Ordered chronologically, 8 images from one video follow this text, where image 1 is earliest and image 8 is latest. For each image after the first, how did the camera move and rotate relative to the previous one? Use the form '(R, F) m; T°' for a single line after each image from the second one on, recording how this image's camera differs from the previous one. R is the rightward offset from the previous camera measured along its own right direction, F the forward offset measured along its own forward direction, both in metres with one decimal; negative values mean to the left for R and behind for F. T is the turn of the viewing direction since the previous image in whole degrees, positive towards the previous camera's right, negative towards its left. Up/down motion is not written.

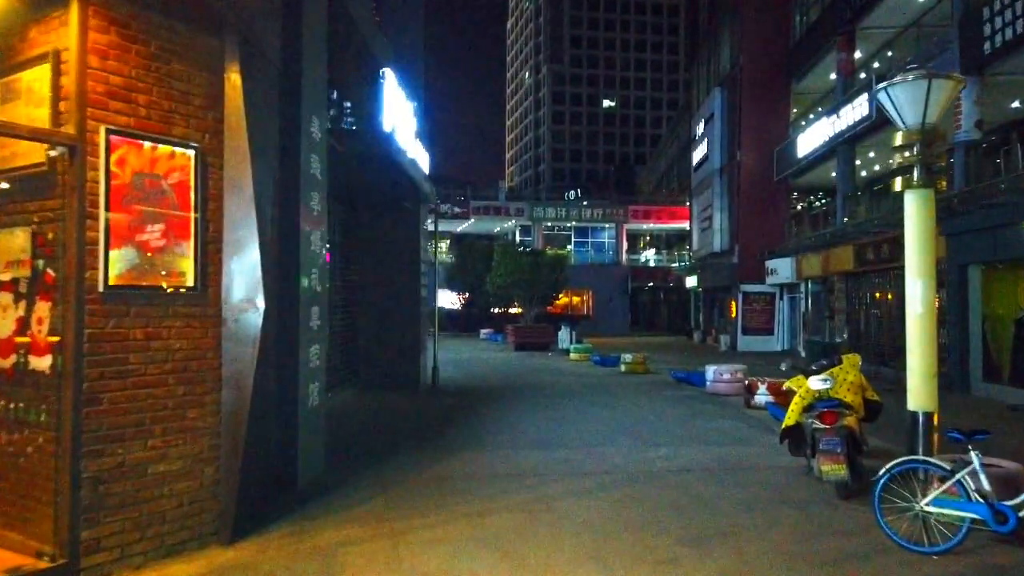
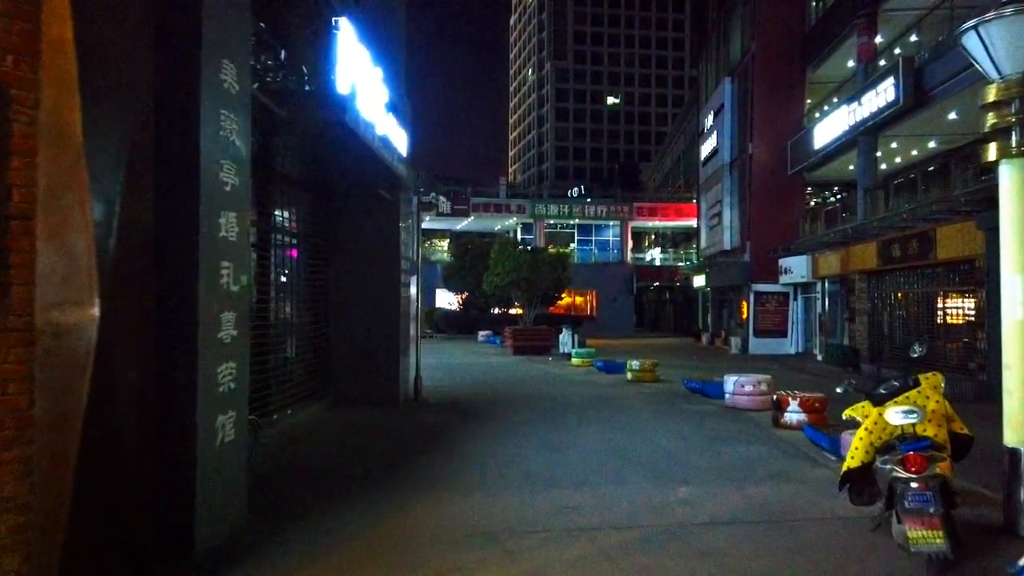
(+0.2, +2.1) m; 0°
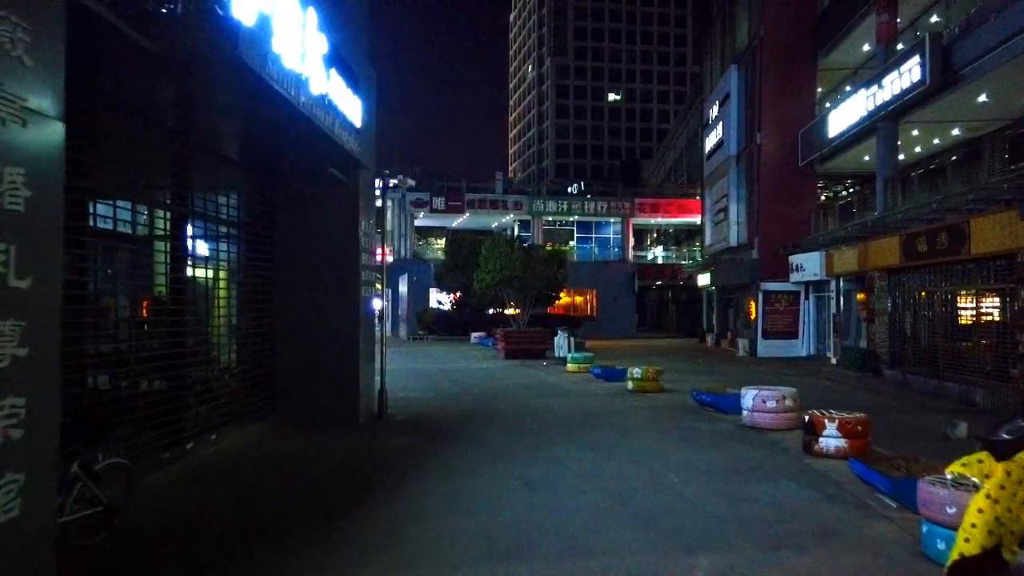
(+0.4, +2.3) m; 0°
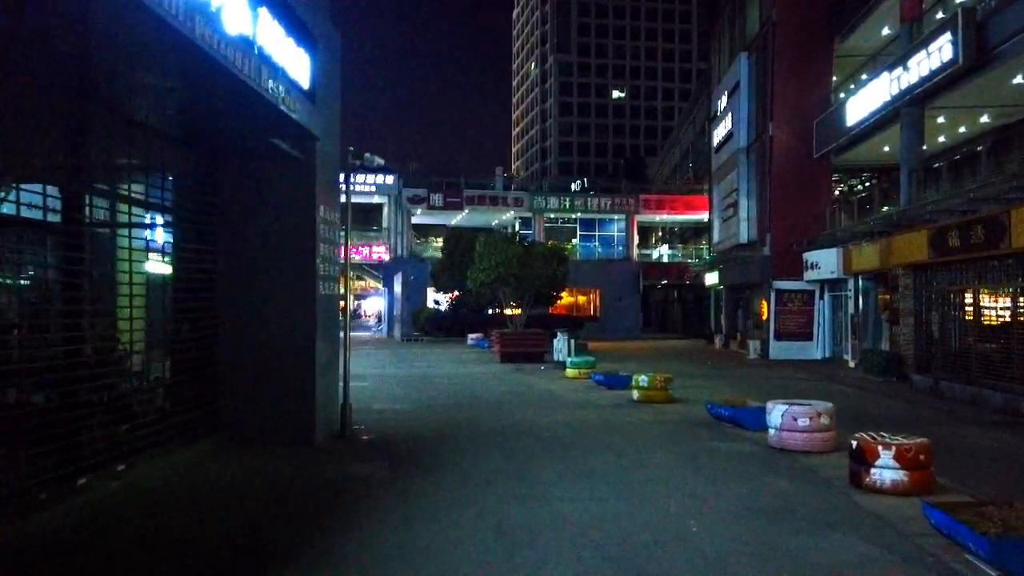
(+0.3, +2.0) m; 0°
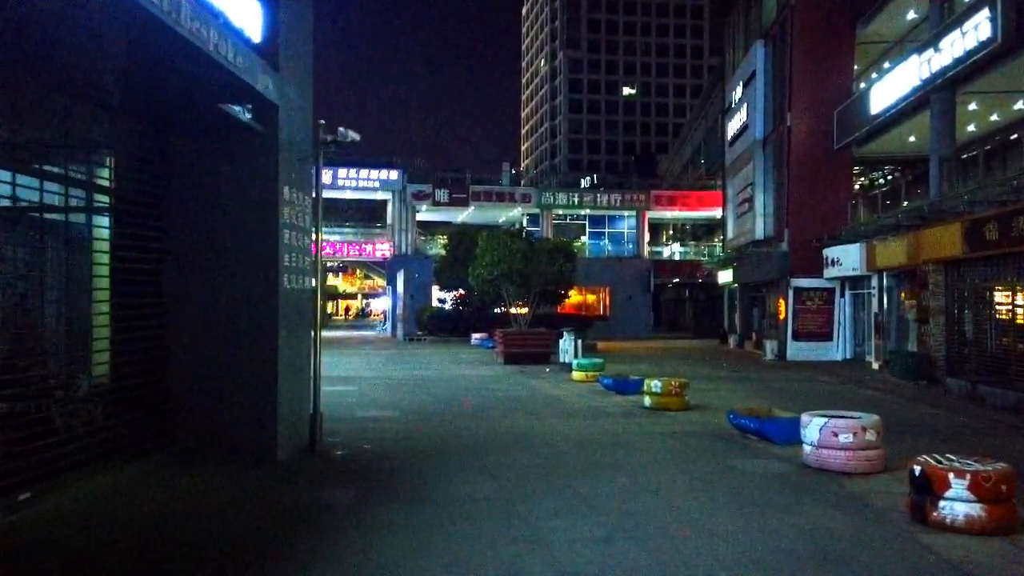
(+0.2, +1.5) m; -1°
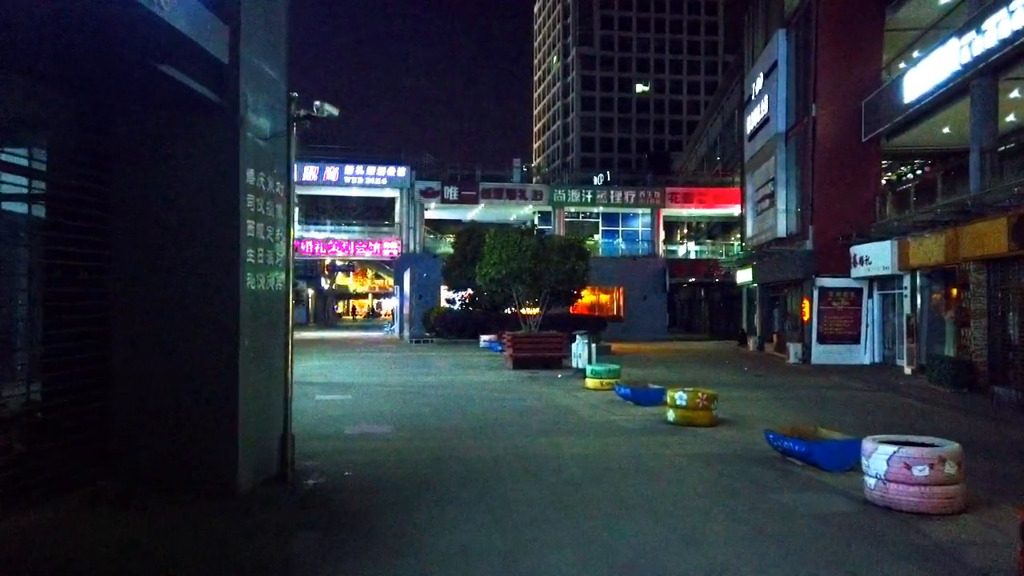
(+0.1, +1.5) m; -1°
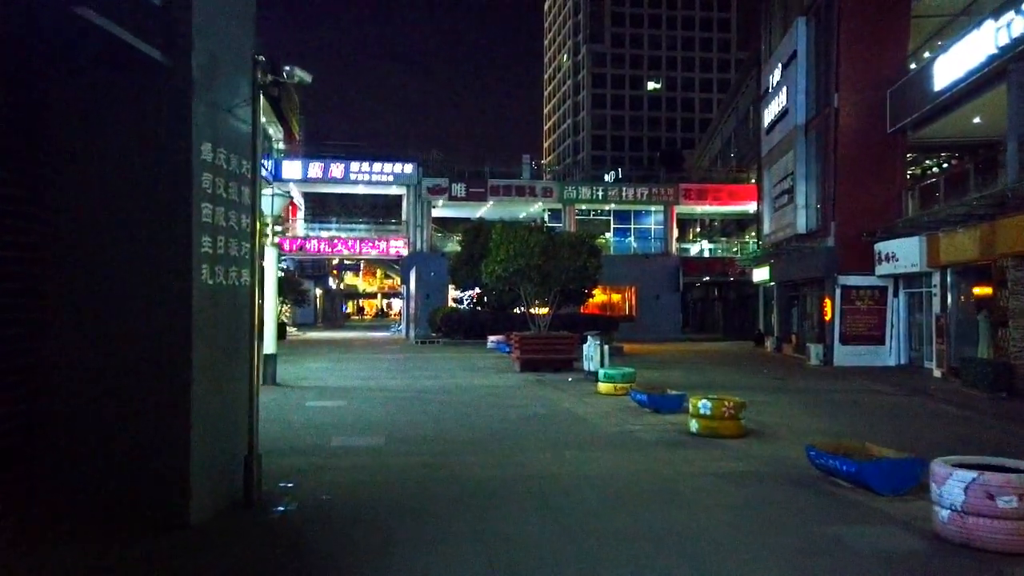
(+0.1, +1.3) m; -1°
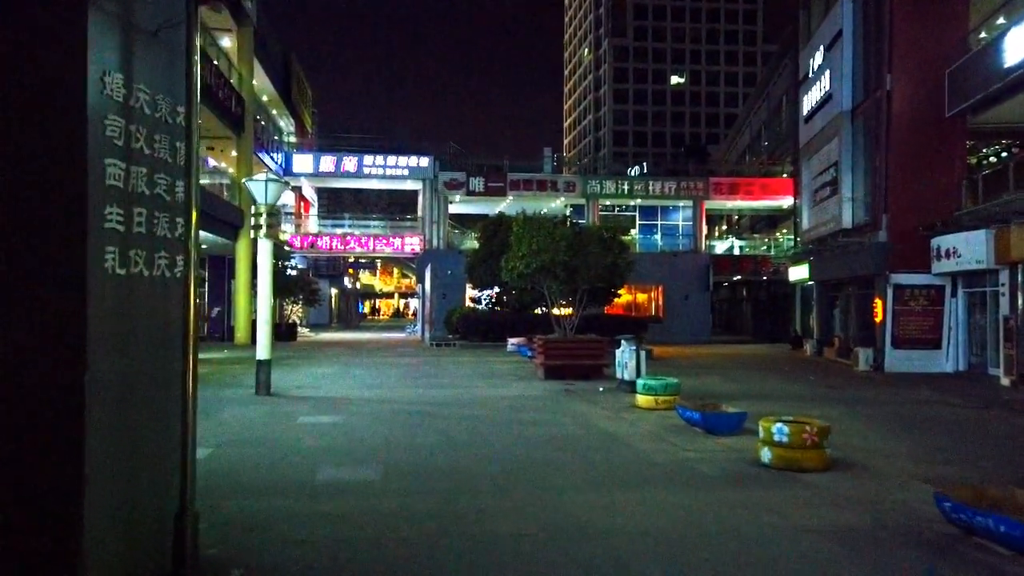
(-0.1, +2.2) m; -1°
